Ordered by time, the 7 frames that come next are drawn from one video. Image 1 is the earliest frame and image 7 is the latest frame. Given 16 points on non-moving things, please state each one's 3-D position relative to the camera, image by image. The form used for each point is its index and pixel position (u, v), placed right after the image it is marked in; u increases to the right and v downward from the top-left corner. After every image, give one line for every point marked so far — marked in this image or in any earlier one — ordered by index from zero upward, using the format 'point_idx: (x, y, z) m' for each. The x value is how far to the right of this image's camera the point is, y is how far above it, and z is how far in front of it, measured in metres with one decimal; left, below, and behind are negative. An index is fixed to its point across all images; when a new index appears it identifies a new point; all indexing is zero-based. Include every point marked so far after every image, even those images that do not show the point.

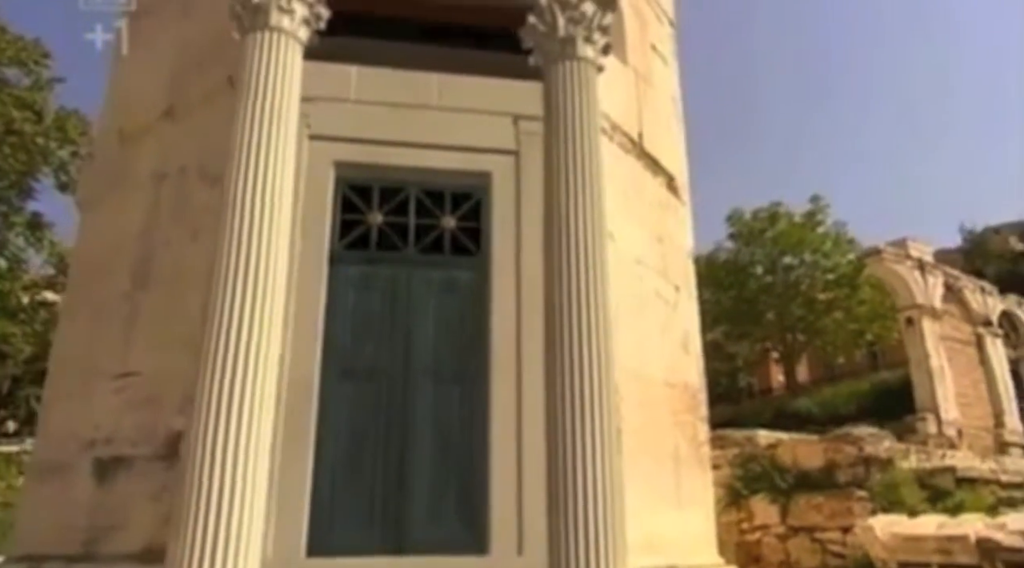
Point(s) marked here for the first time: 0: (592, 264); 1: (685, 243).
0: (+0.5, +0.1, +3.9) m
1: (+1.4, +0.4, +6.0) m
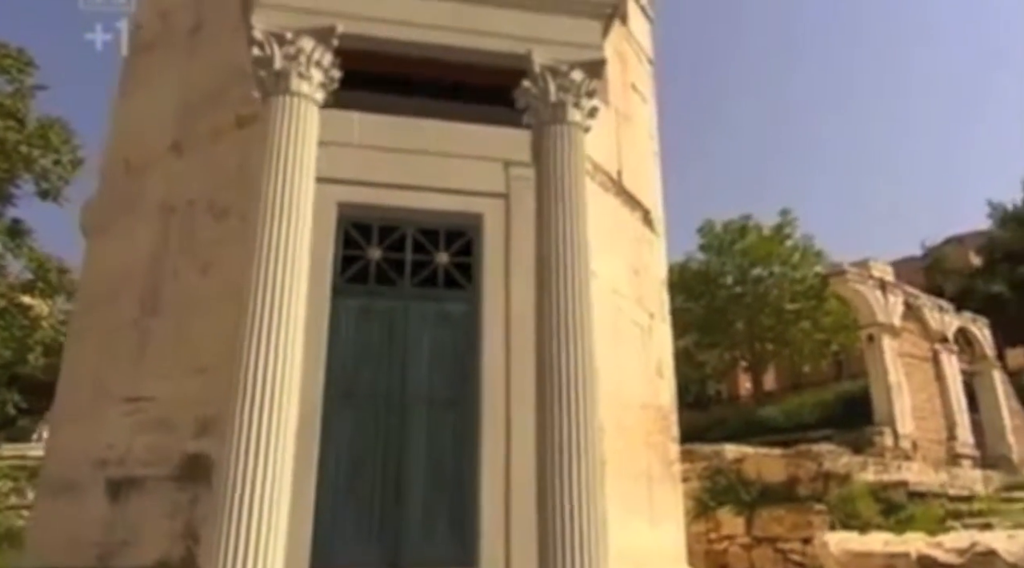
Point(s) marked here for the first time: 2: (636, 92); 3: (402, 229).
0: (+0.4, -0.1, +4.2) m
1: (+1.2, +0.1, +6.4) m
2: (+1.0, +1.7, +6.6) m
3: (-0.7, +0.4, +4.4) m
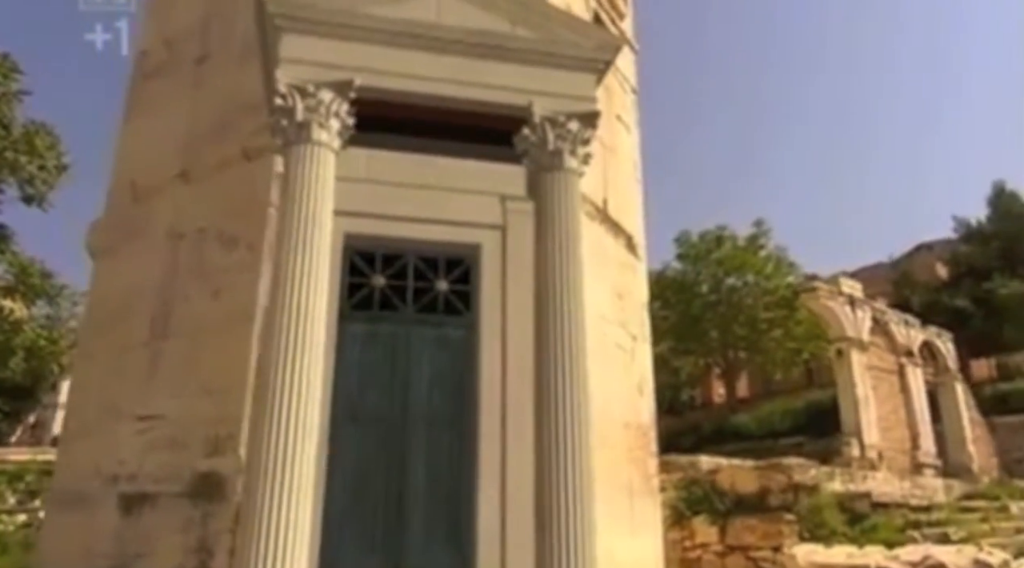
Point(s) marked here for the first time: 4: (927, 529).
0: (+0.4, -0.3, +4.6) m
1: (+1.1, -0.1, +6.7) m
2: (+1.0, +1.5, +7.0) m
3: (-0.7, +0.2, +4.7) m
4: (+7.2, -4.4, +13.3) m
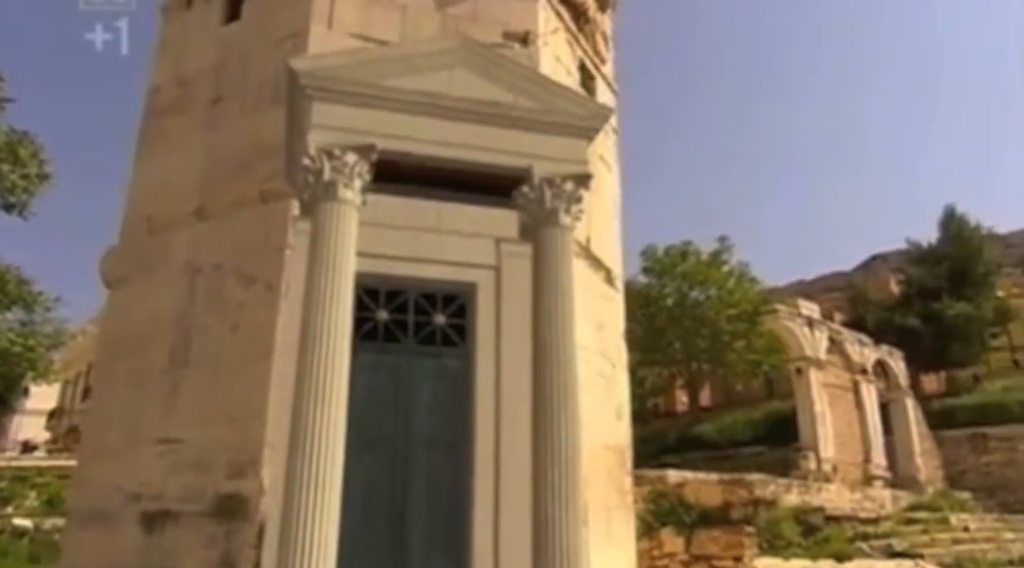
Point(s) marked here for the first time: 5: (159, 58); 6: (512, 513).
0: (+0.4, -0.5, +5.1) m
1: (+1.0, -0.4, +7.2) m
2: (+0.9, +1.2, +7.5) m
3: (-0.7, -0.1, +5.2) m
4: (+6.7, -4.8, +14.1) m
5: (-3.2, +2.0, +6.8) m
6: (0.0, -1.4, +4.8) m
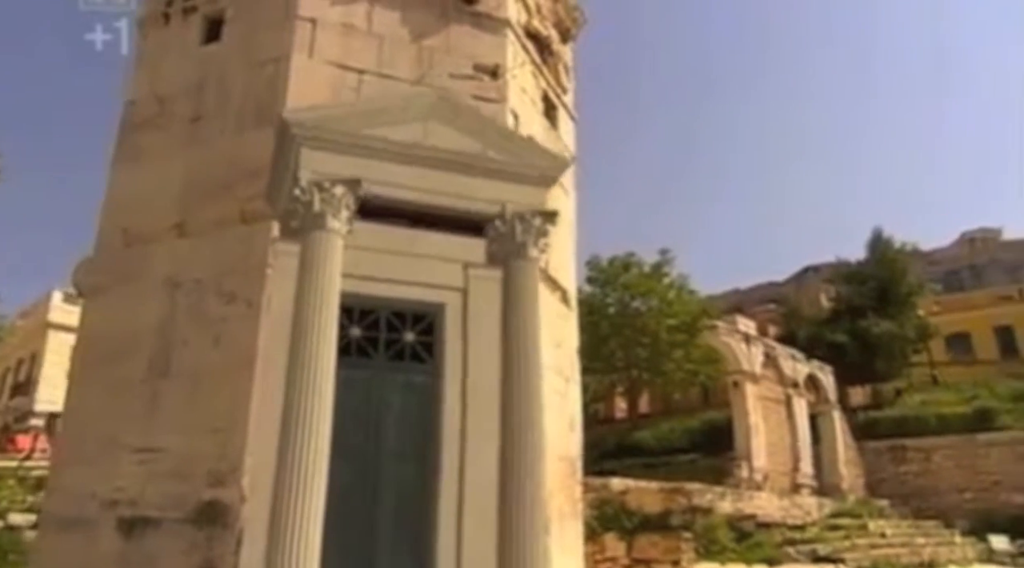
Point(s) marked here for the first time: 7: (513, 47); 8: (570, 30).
0: (+0.1, -0.7, +5.5) m
1: (+0.6, -0.6, +7.7) m
2: (+0.5, +1.0, +8.0) m
3: (-1.0, -0.2, +5.5) m
4: (+5.6, -5.2, +14.9) m
5: (-3.5, +2.0, +7.0) m
6: (-0.2, -1.6, +5.2) m
7: (0.0, +2.2, +7.1) m
8: (+0.7, +3.0, +8.8) m
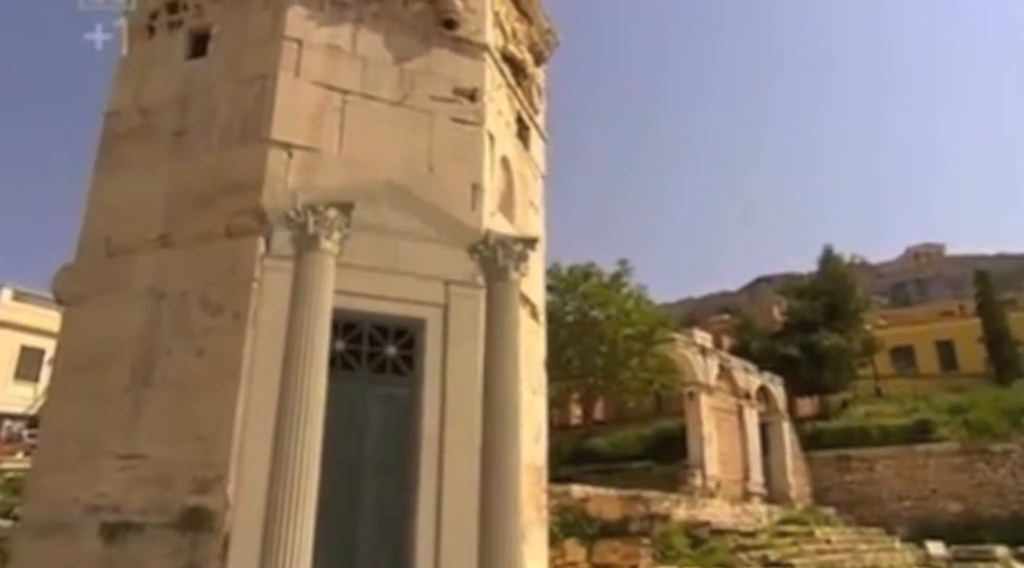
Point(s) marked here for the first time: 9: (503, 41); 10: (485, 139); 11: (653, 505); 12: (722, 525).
0: (-0.1, -0.8, +5.8) m
1: (+0.3, -0.7, +8.0) m
2: (+0.2, +0.9, +8.3) m
3: (-1.1, -0.3, +5.7) m
4: (+4.8, -5.5, +15.5) m
5: (-3.7, +1.9, +7.1) m
6: (-0.4, -1.7, +5.4) m
7: (-0.2, +2.1, +7.4) m
8: (+0.4, +2.8, +9.1) m
9: (-0.1, +2.5, +7.9) m
10: (-0.2, +1.3, +7.0) m
11: (+3.0, -4.8, +16.3) m
12: (+5.0, -5.8, +18.1) m
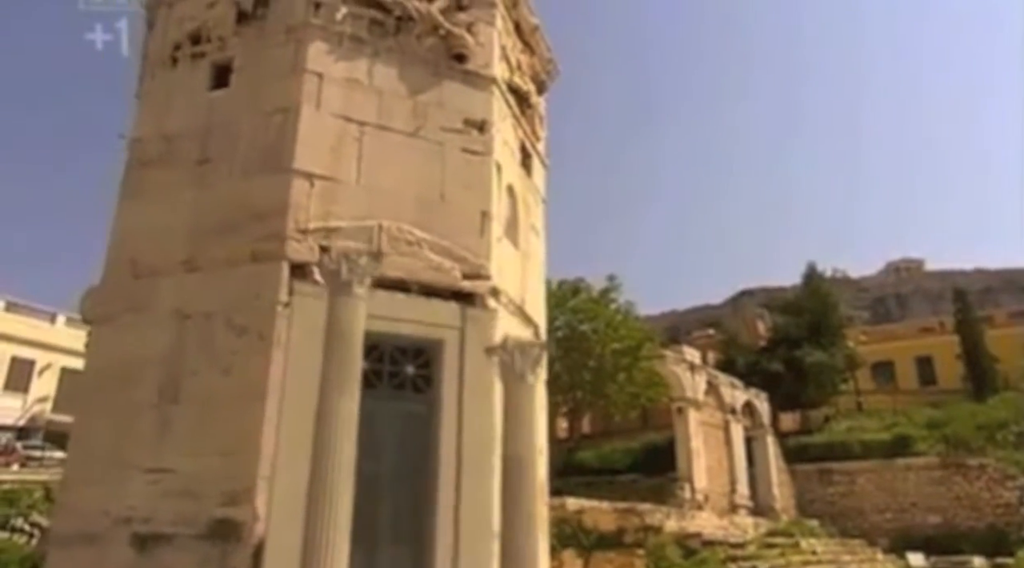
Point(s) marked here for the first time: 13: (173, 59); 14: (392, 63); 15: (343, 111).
0: (0.0, -1.0, +6.1) m
1: (+0.3, -1.0, +8.4) m
2: (+0.2, +0.6, +8.6) m
3: (-1.1, -0.5, +6.1) m
4: (+4.7, -5.8, +15.8) m
5: (-3.6, +1.7, +7.4) m
6: (-0.3, -1.9, +5.7) m
7: (-0.1, +1.9, +7.8) m
8: (+0.4, +2.5, +9.5) m
9: (0.0, +2.3, +8.3) m
10: (-0.2, +1.1, +7.4) m
11: (+2.9, -5.1, +16.7) m
12: (+4.8, -6.2, +18.5) m
13: (-3.4, +2.2, +7.5) m
14: (-1.2, +2.1, +7.2) m
15: (-1.5, +1.6, +6.8) m
